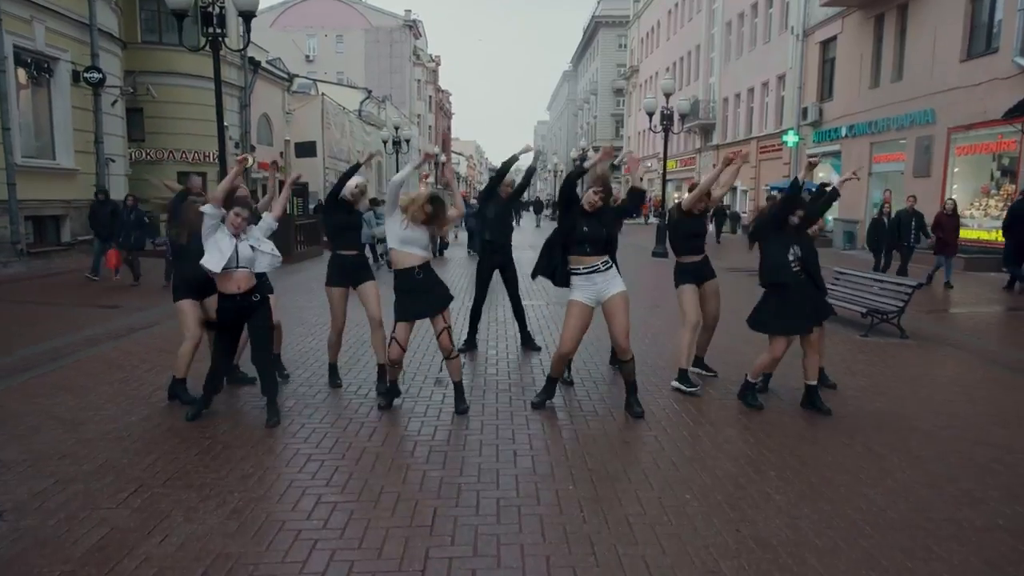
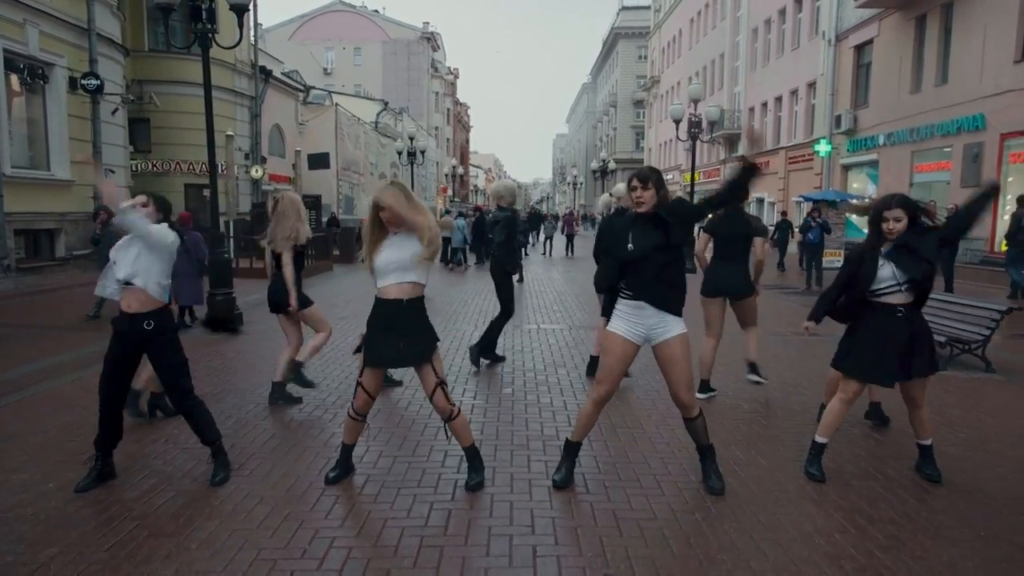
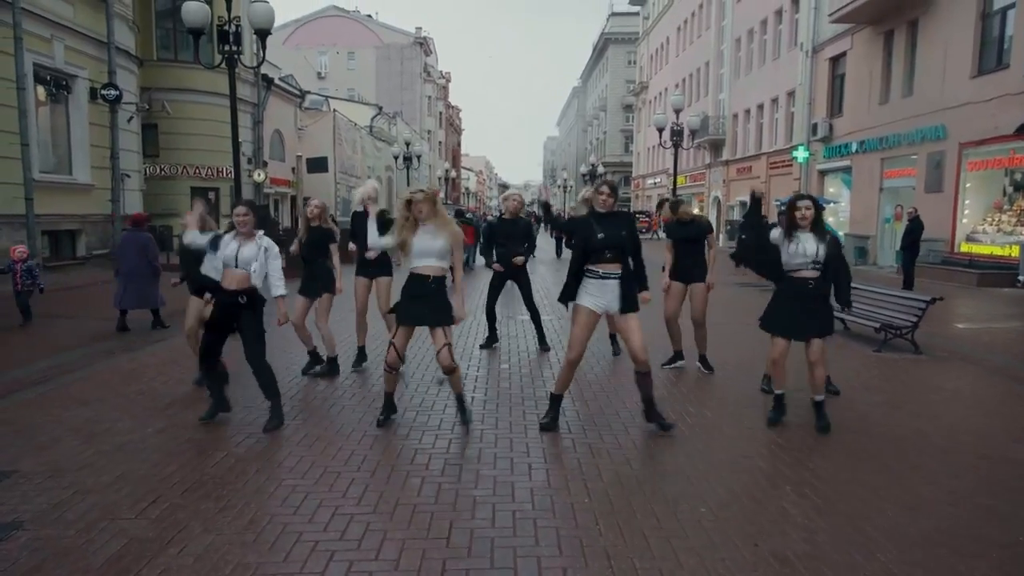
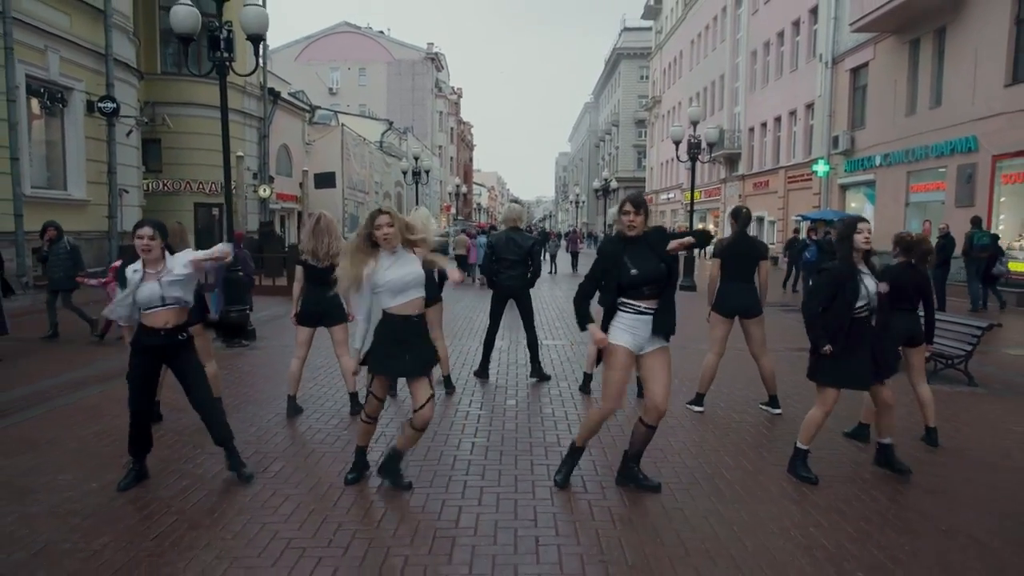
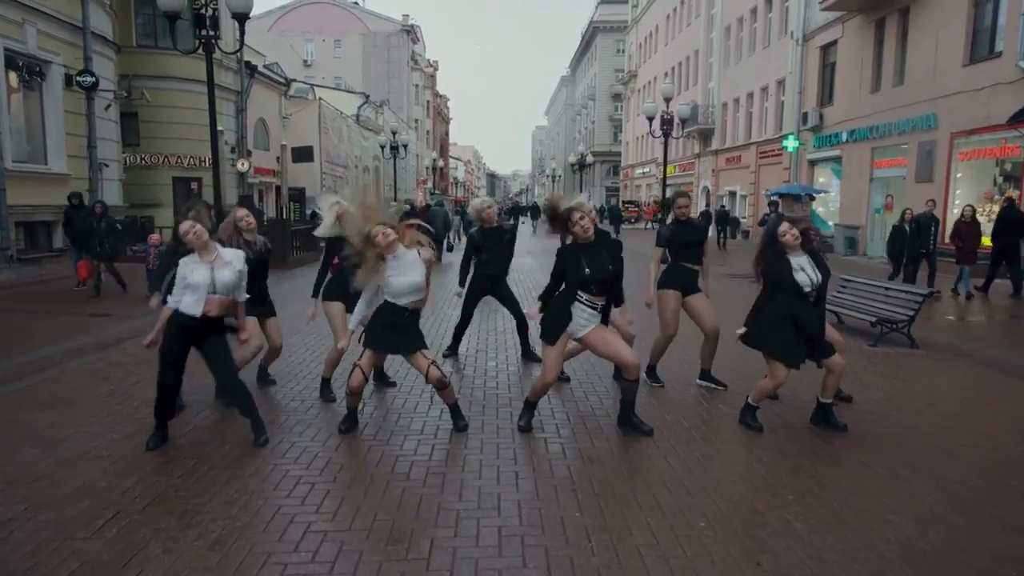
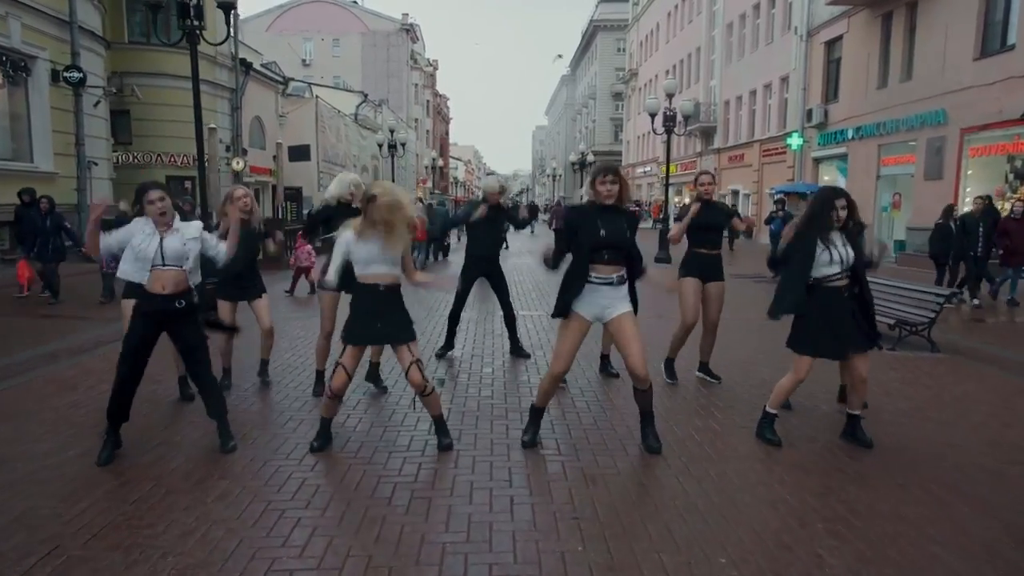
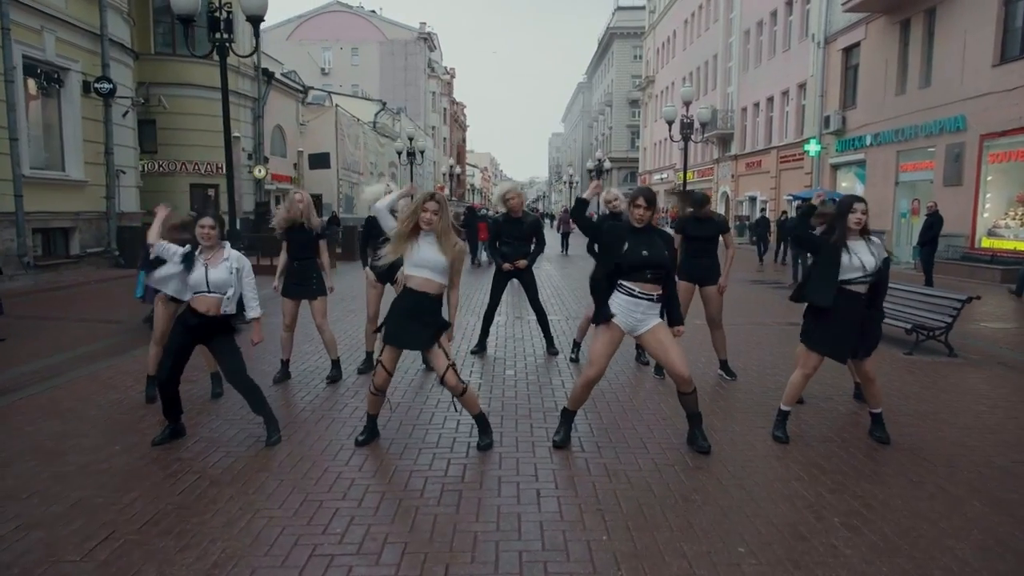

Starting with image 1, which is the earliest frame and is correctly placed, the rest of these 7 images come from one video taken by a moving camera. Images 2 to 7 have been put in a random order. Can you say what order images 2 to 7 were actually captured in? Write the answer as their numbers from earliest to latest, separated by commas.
5, 6, 3, 7, 2, 4
